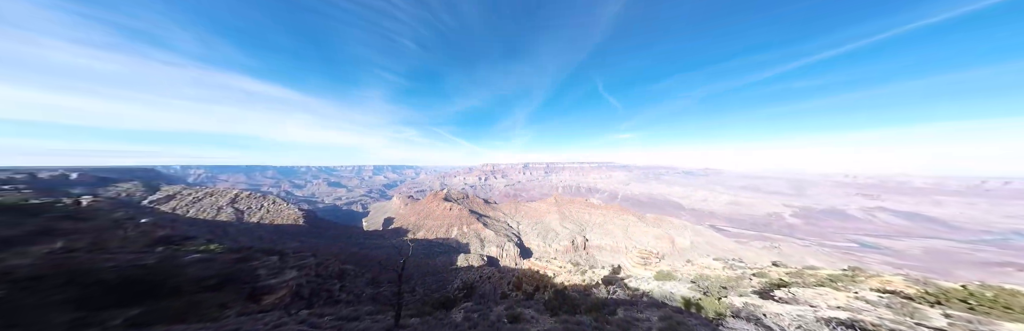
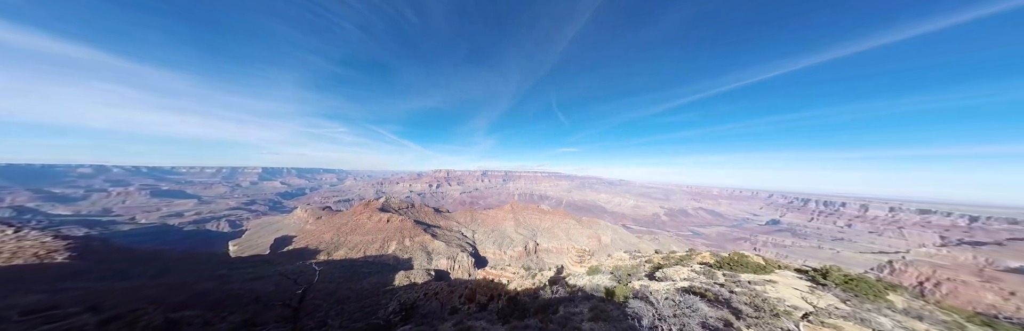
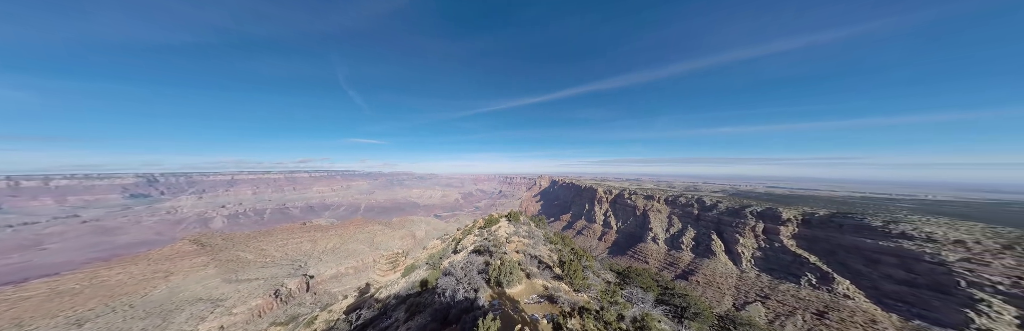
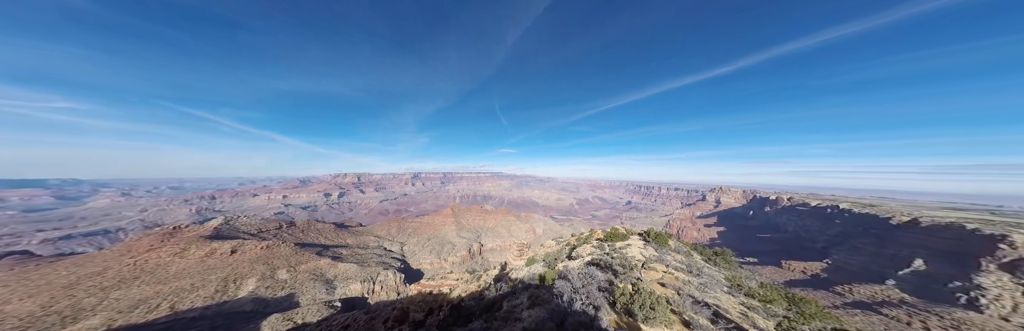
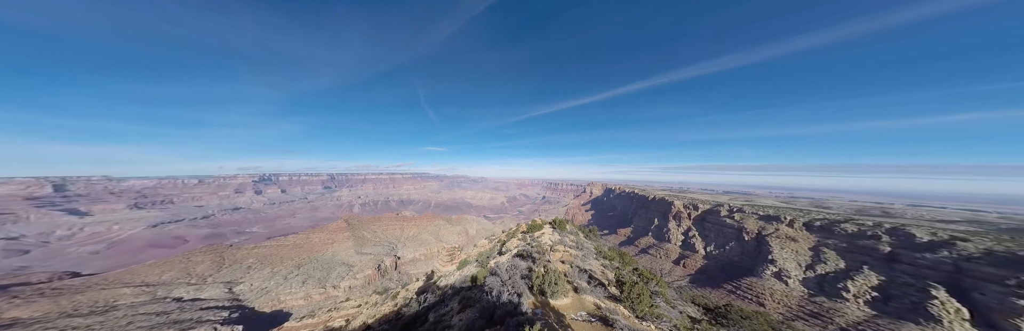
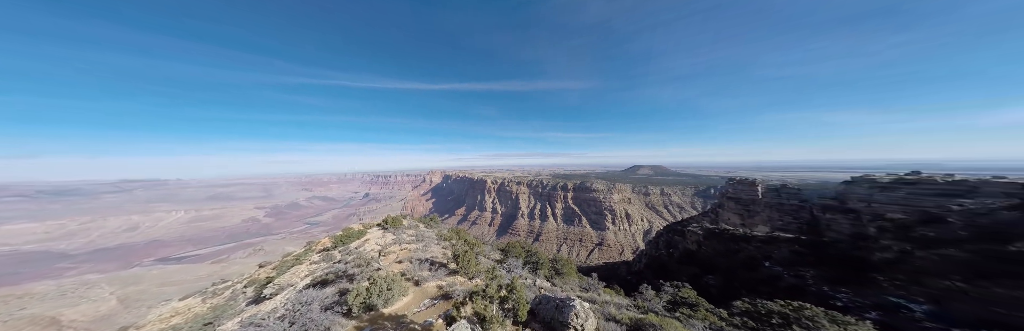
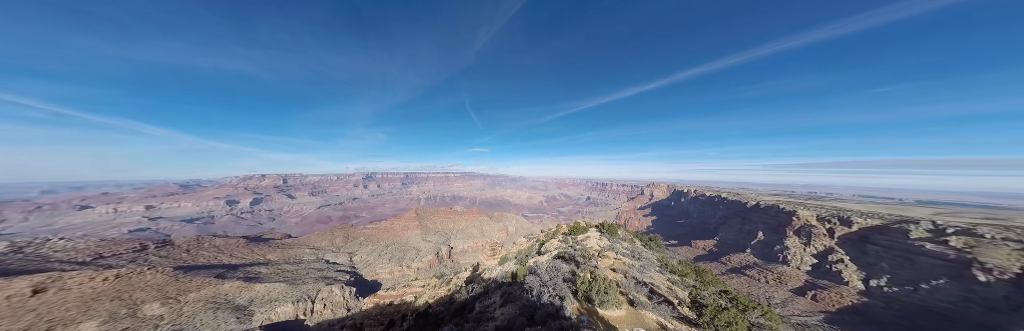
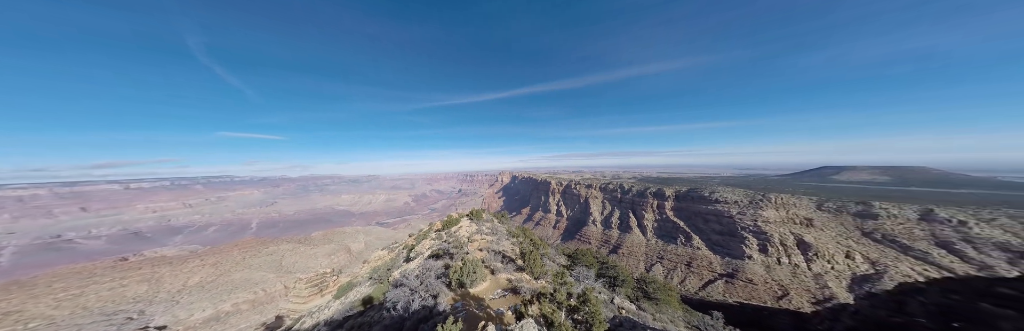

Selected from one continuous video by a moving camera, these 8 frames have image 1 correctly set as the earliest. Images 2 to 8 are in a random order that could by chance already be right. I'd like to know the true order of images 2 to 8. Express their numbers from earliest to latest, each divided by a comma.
2, 4, 7, 5, 3, 8, 6
